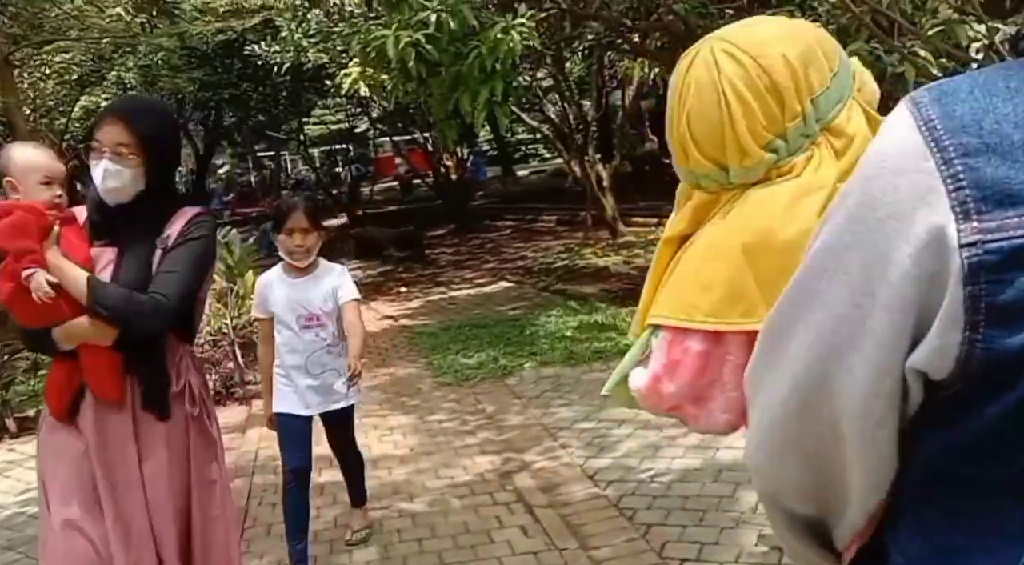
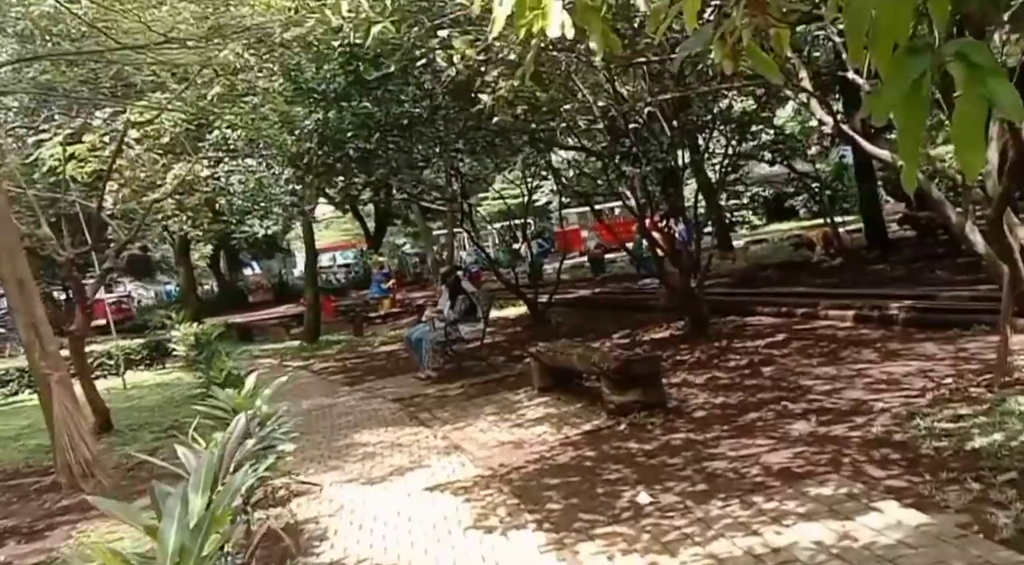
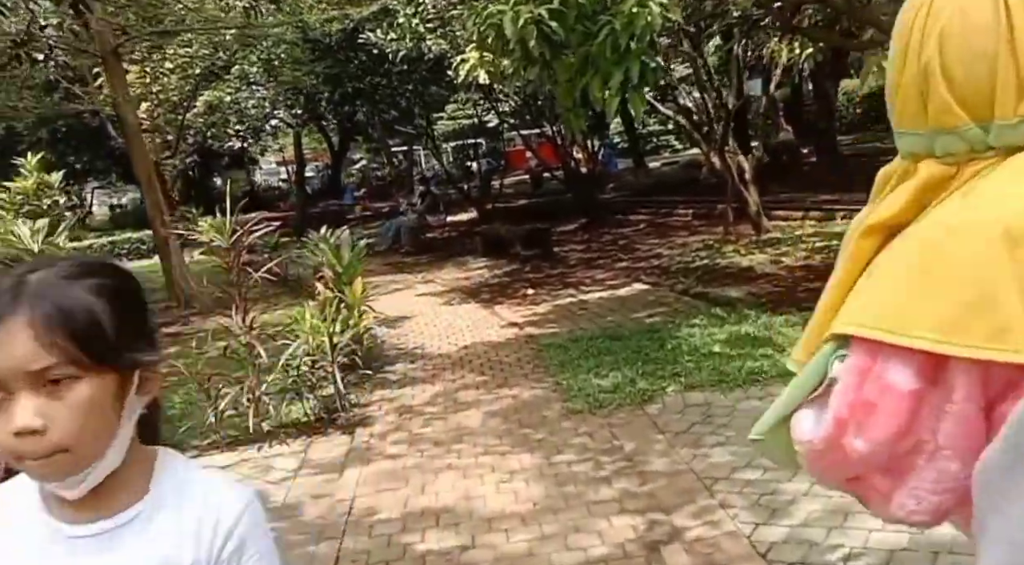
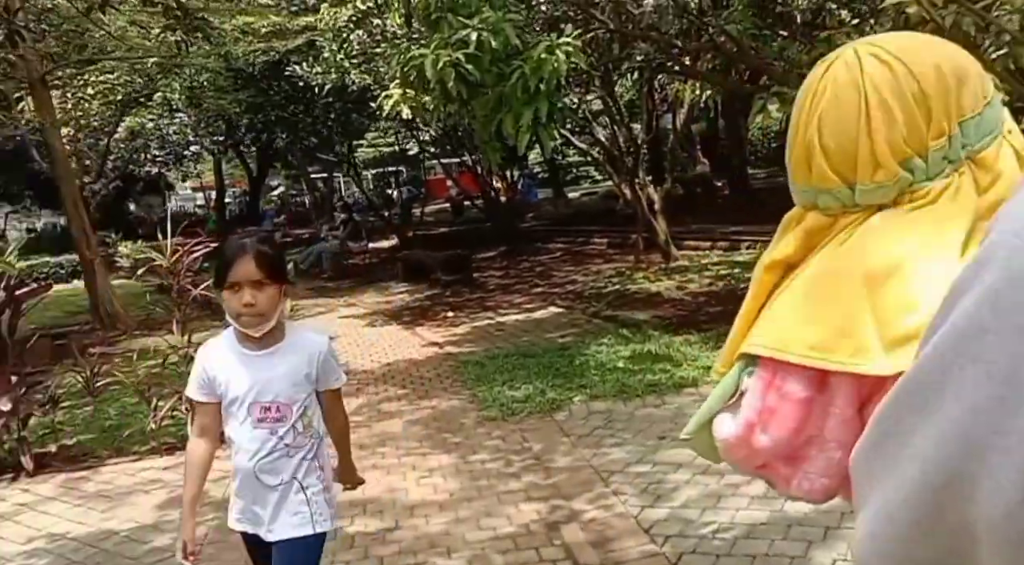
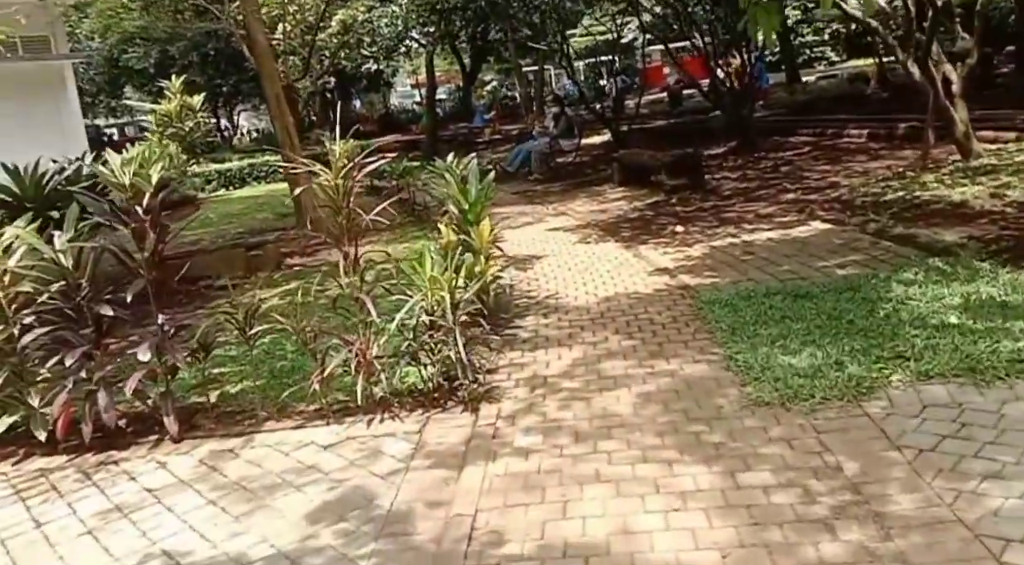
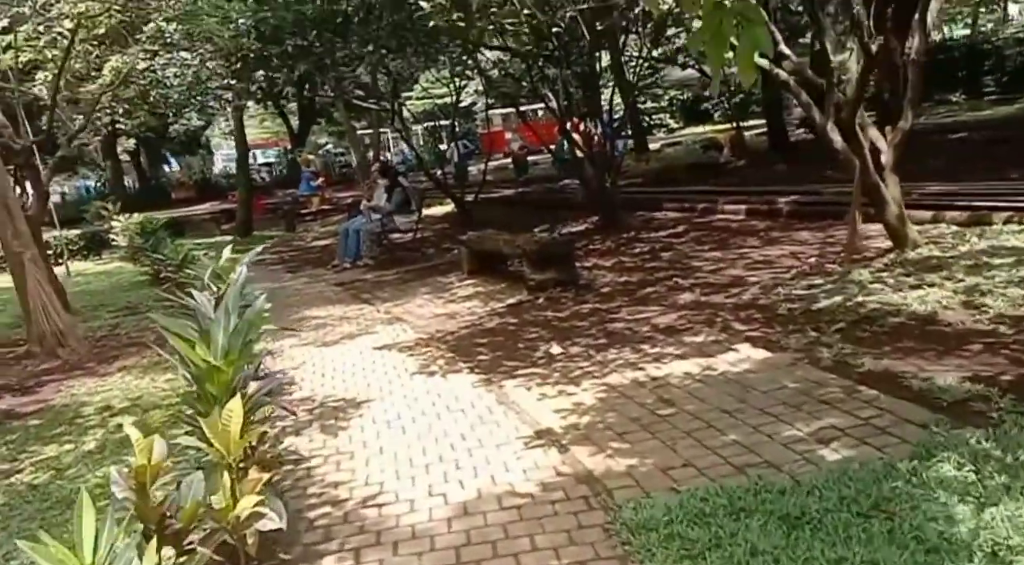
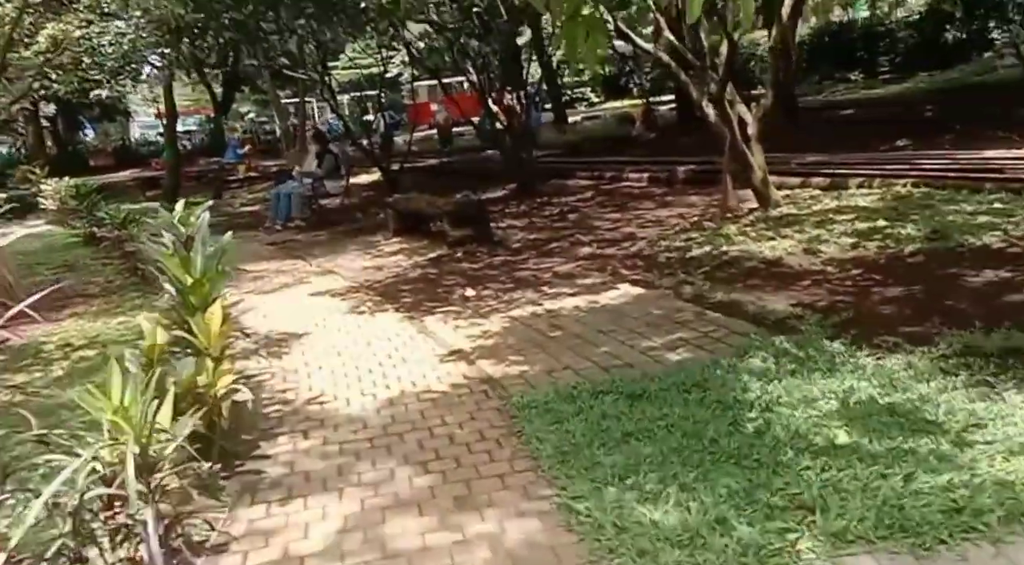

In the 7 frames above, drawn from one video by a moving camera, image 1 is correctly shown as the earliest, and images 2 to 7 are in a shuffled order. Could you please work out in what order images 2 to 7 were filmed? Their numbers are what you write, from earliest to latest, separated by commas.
4, 3, 5, 7, 6, 2
